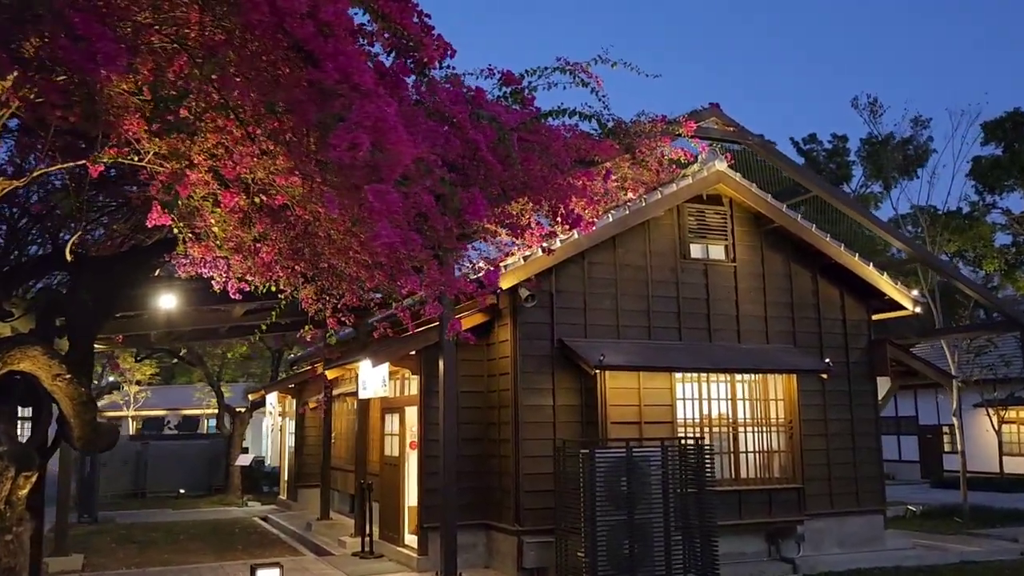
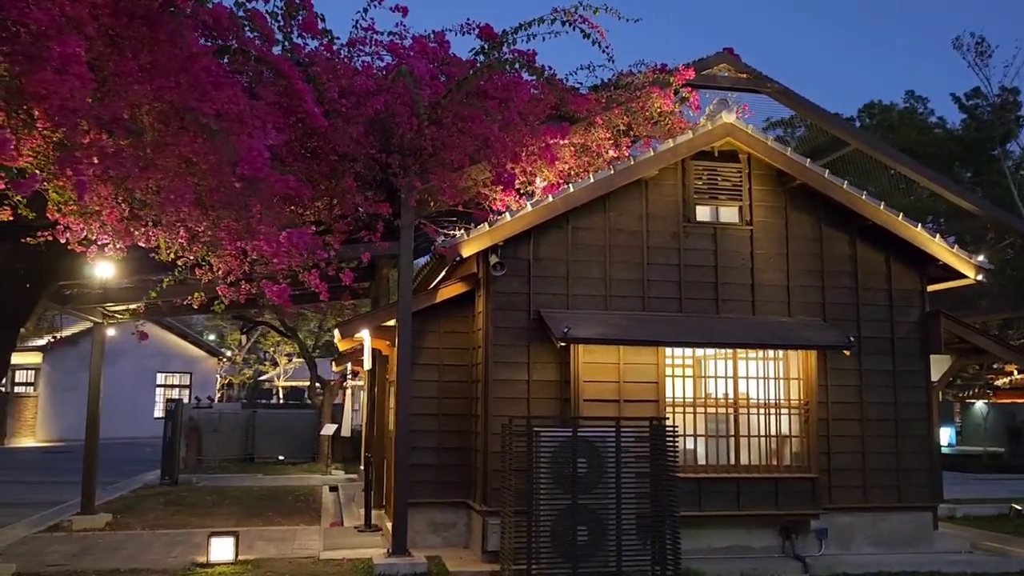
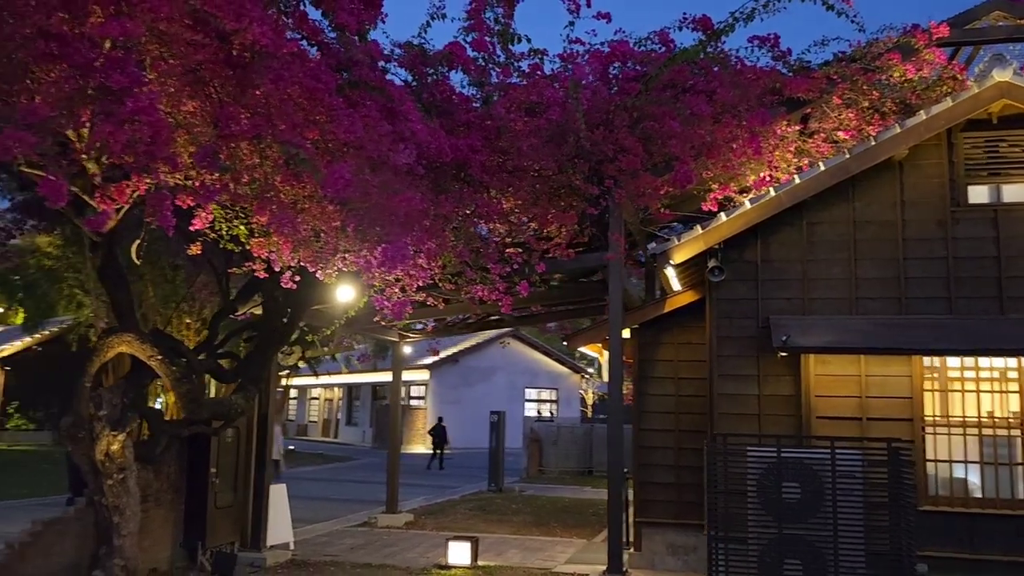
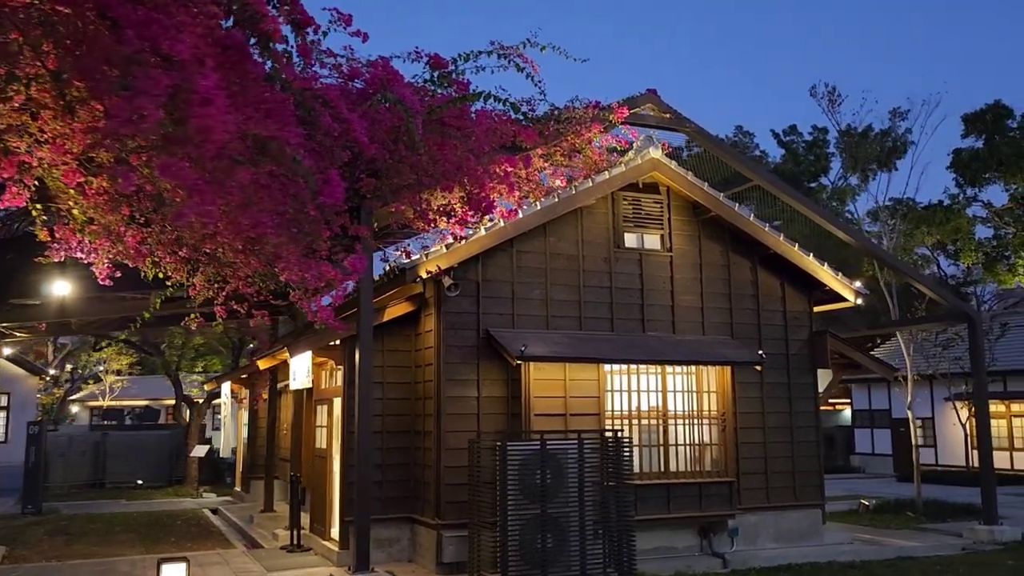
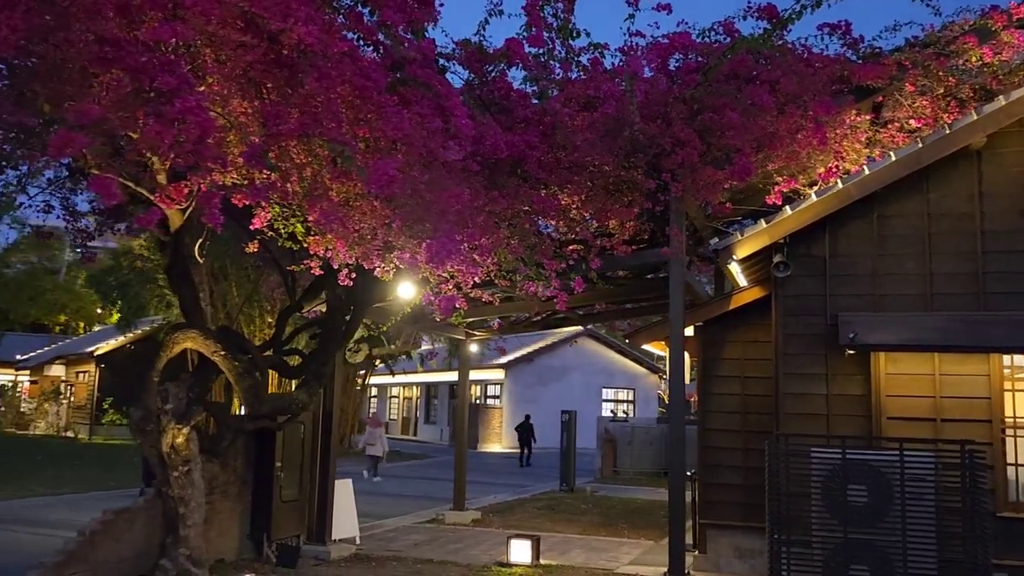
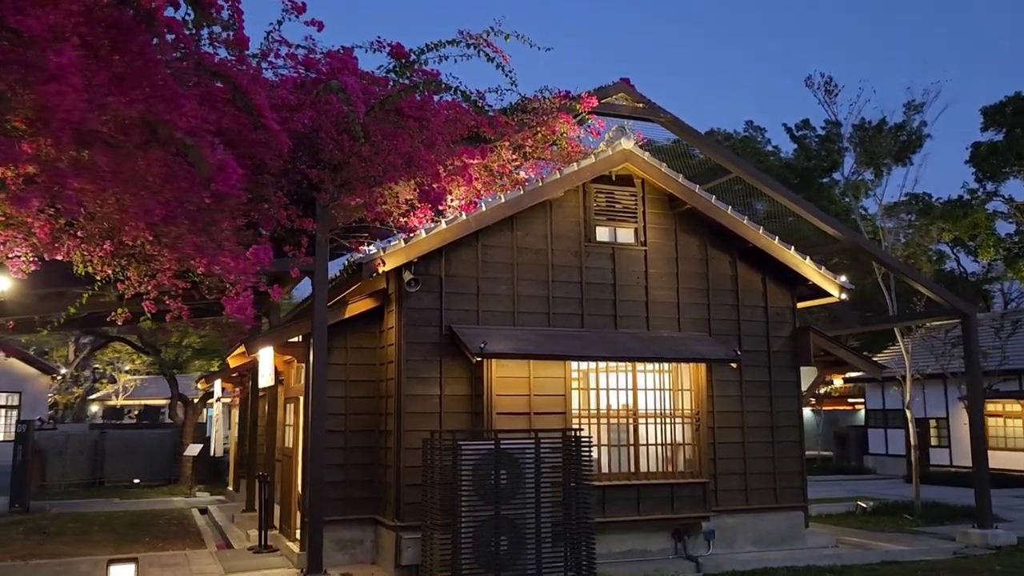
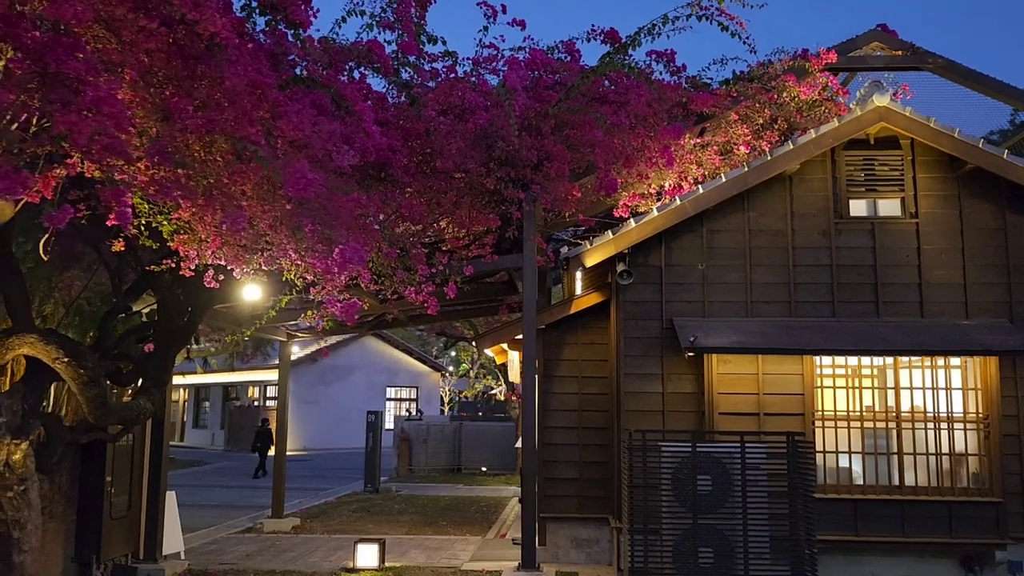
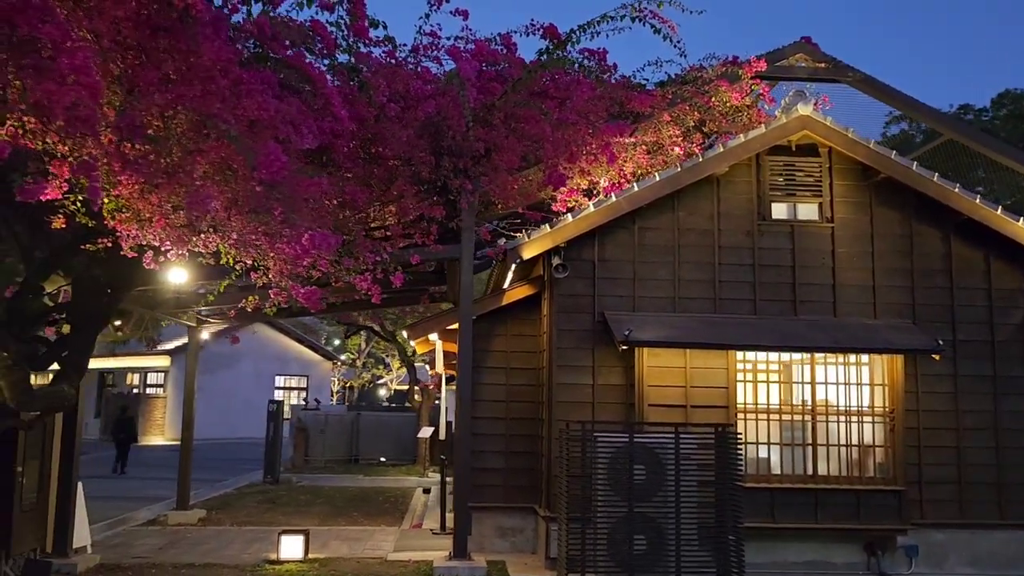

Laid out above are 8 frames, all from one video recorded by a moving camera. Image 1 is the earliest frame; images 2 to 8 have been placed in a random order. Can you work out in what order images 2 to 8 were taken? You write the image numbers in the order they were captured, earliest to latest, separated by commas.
4, 6, 2, 8, 7, 3, 5
